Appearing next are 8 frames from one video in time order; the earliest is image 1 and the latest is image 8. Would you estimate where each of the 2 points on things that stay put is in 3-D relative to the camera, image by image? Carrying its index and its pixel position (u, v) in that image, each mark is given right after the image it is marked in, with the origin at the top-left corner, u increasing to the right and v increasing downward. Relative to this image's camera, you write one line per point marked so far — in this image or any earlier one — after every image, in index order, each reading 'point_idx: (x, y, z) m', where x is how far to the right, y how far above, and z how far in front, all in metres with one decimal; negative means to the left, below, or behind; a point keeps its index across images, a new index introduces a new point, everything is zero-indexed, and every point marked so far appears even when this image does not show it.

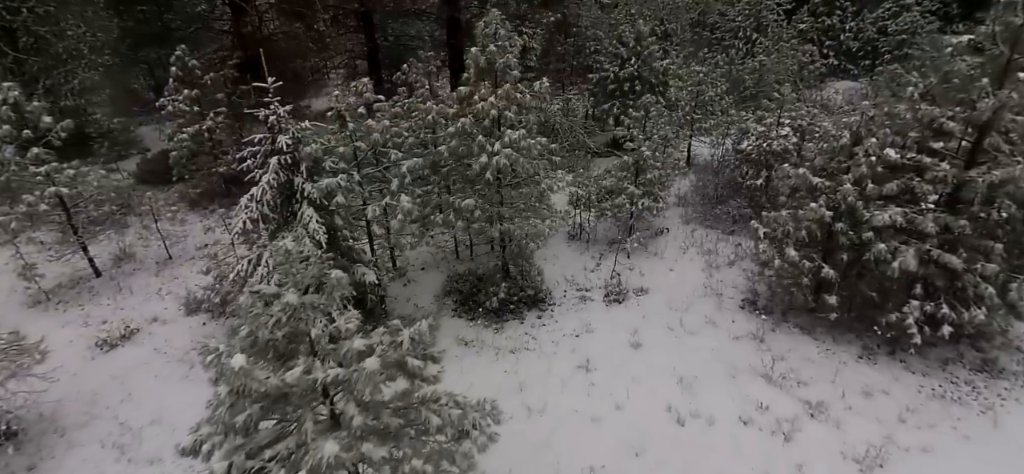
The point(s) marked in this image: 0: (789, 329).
0: (+6.1, -2.0, +10.8) m
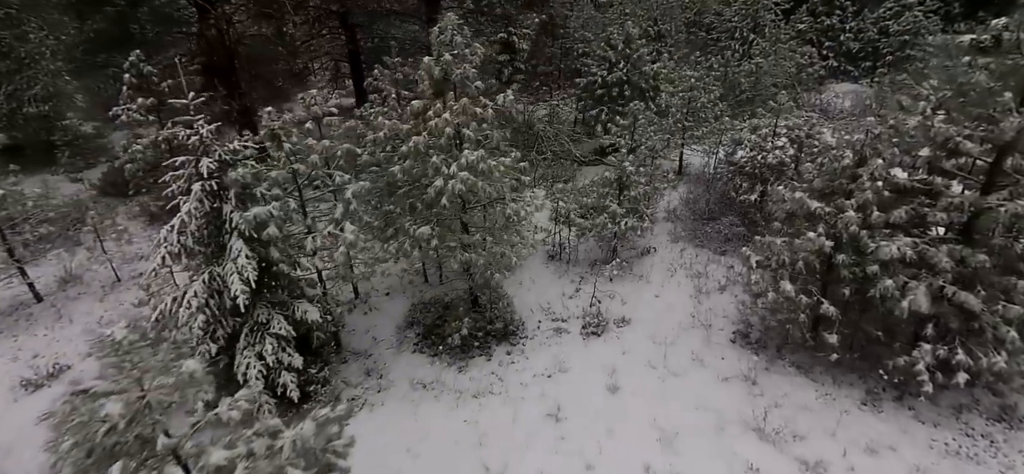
0: (+5.4, -2.6, +9.7) m
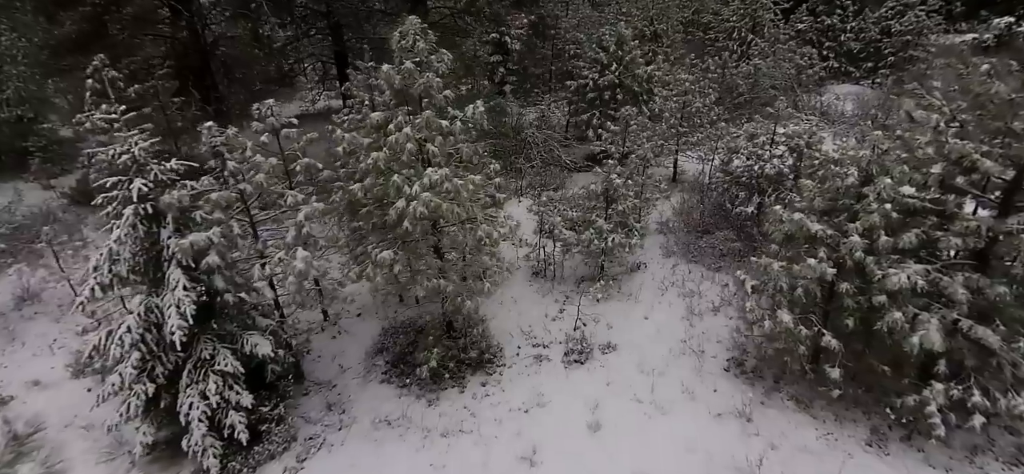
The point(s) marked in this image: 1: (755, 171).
0: (+4.9, -3.0, +9.0) m
1: (+6.5, +1.8, +13.3) m
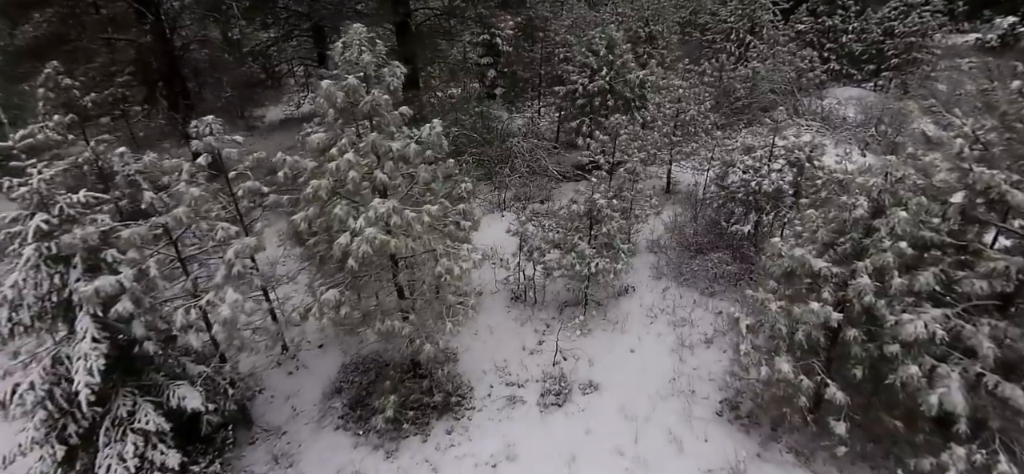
0: (+4.3, -3.5, +8.0) m
1: (+6.0, +1.2, +12.3) m
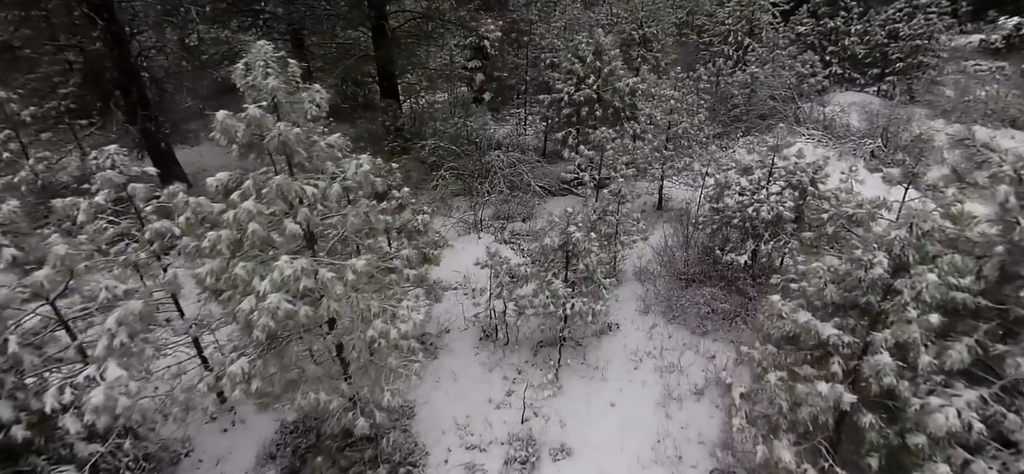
0: (+3.7, -4.2, +6.8) m
1: (+5.3, +0.5, +11.1) m
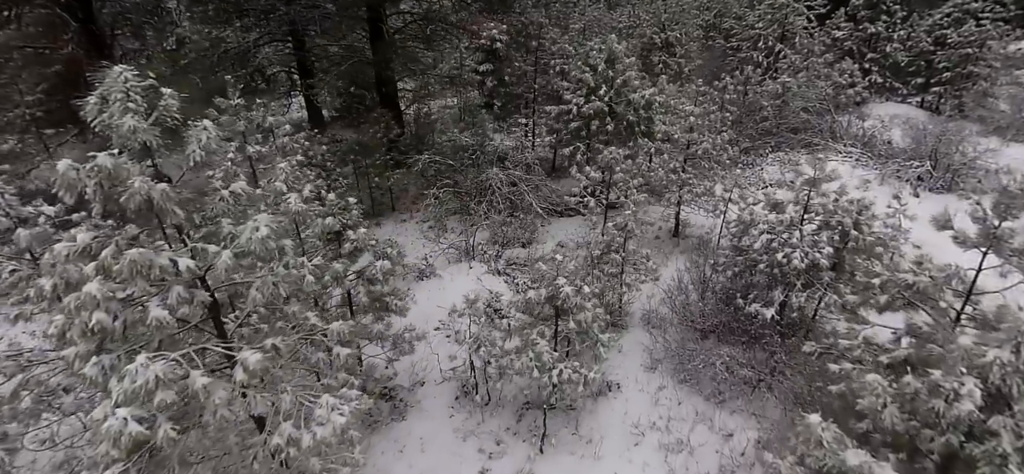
0: (+3.1, -5.1, +5.2) m
1: (+5.1, -0.4, +9.4) m
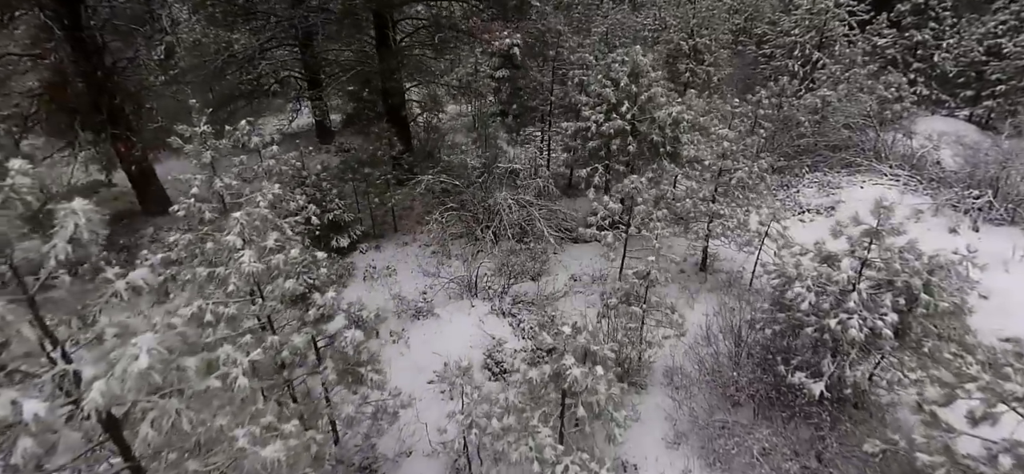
0: (+2.9, -6.1, +3.8) m
1: (+5.1, -1.4, +7.9) m
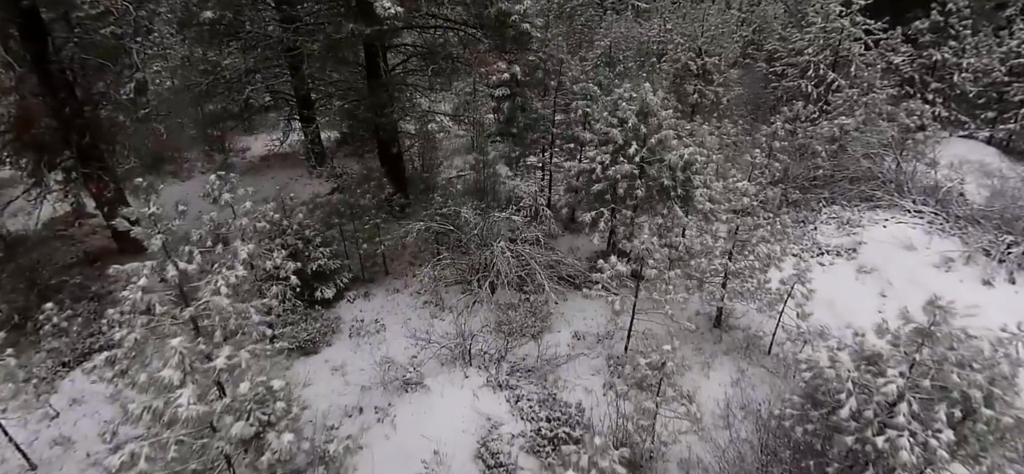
0: (+2.8, -7.5, +2.7) m
1: (+5.0, -2.8, +6.9) m
